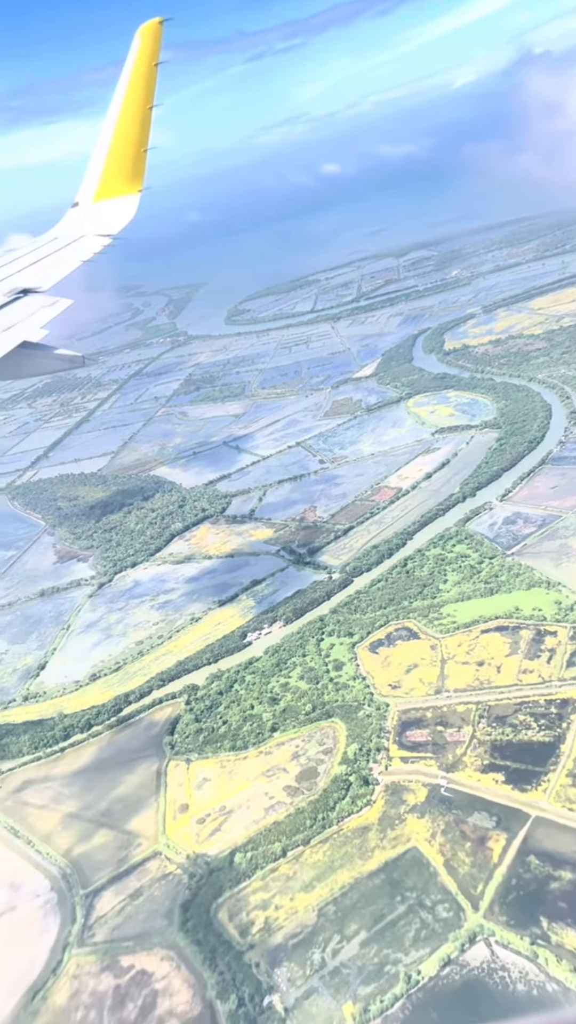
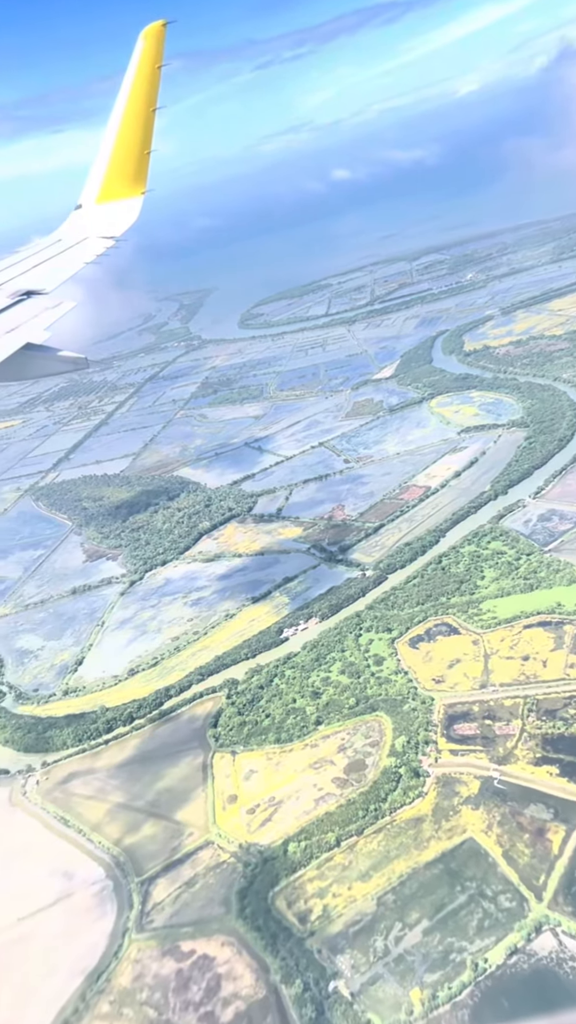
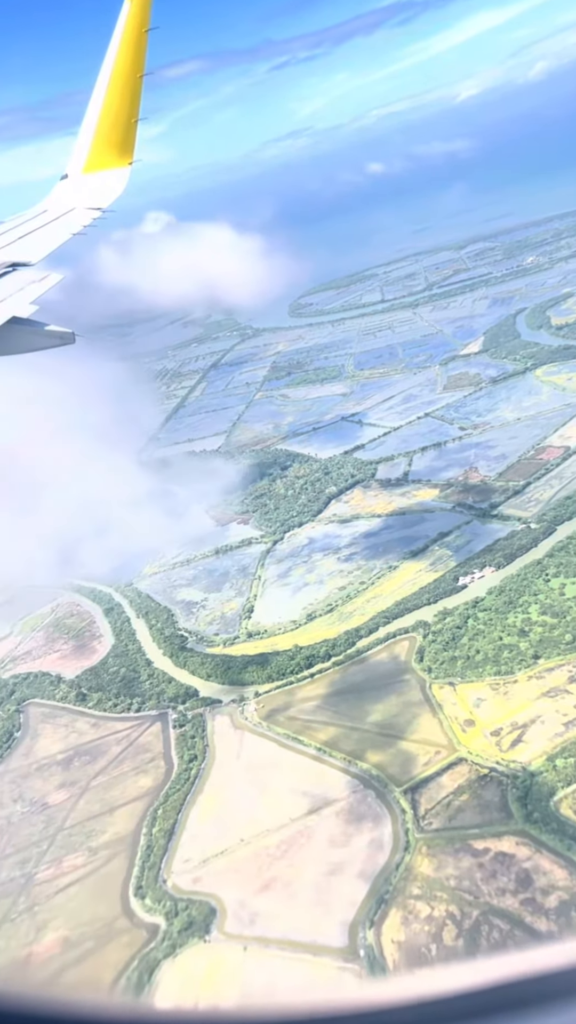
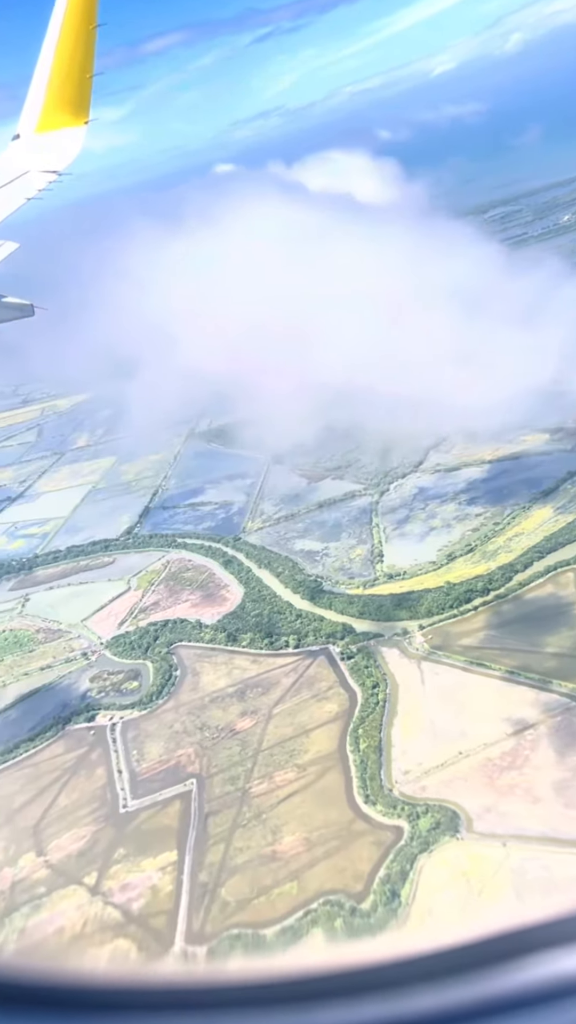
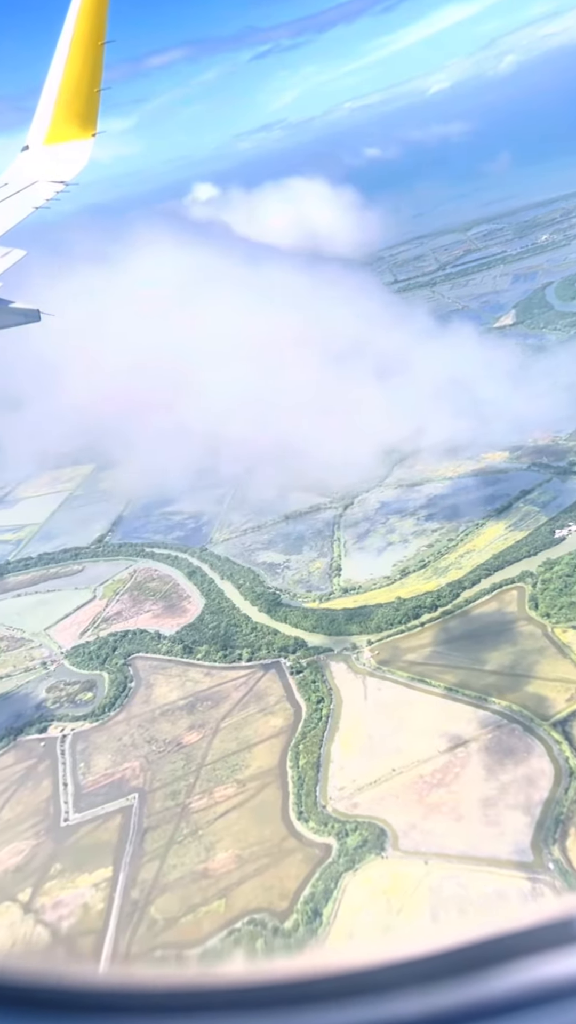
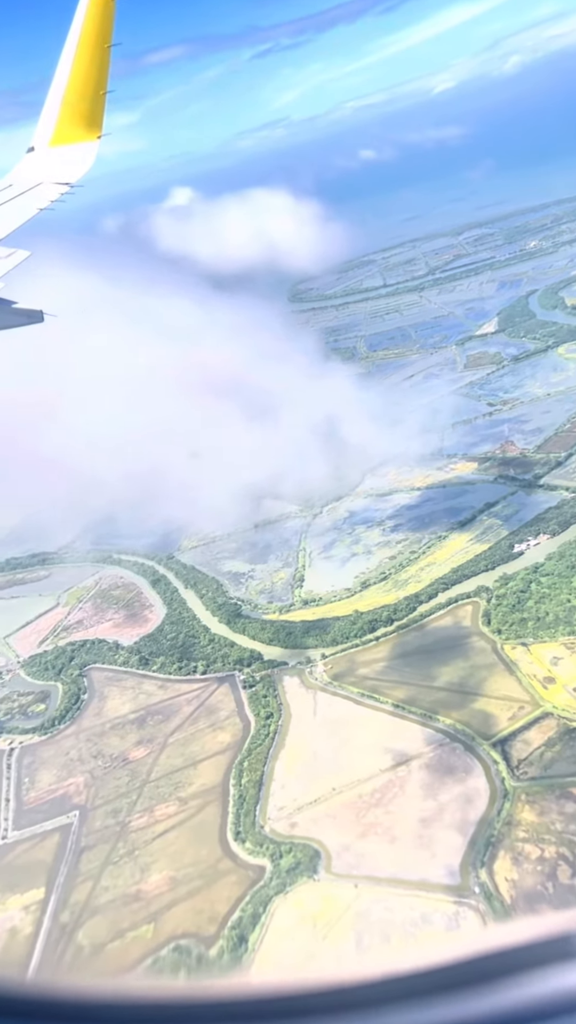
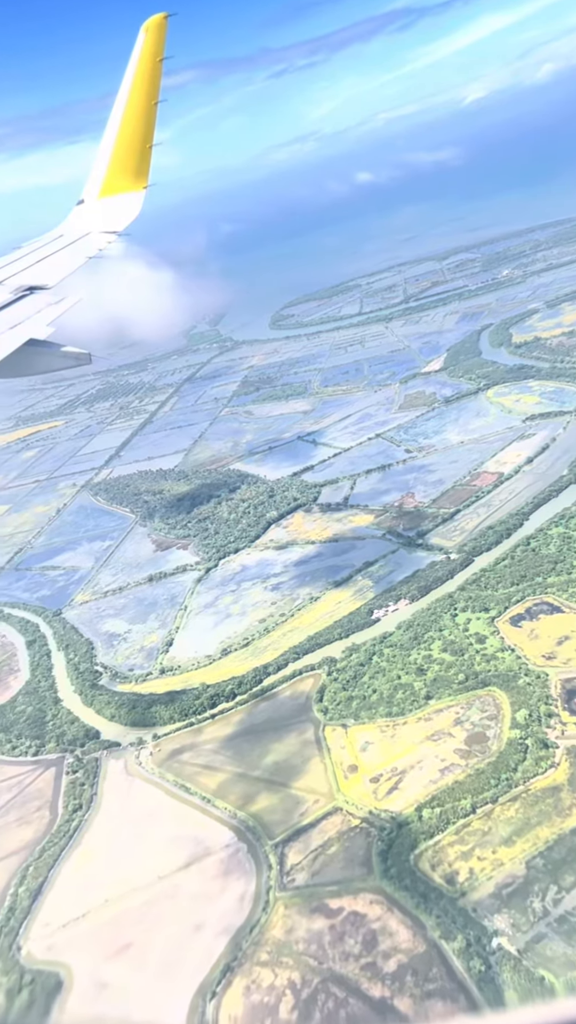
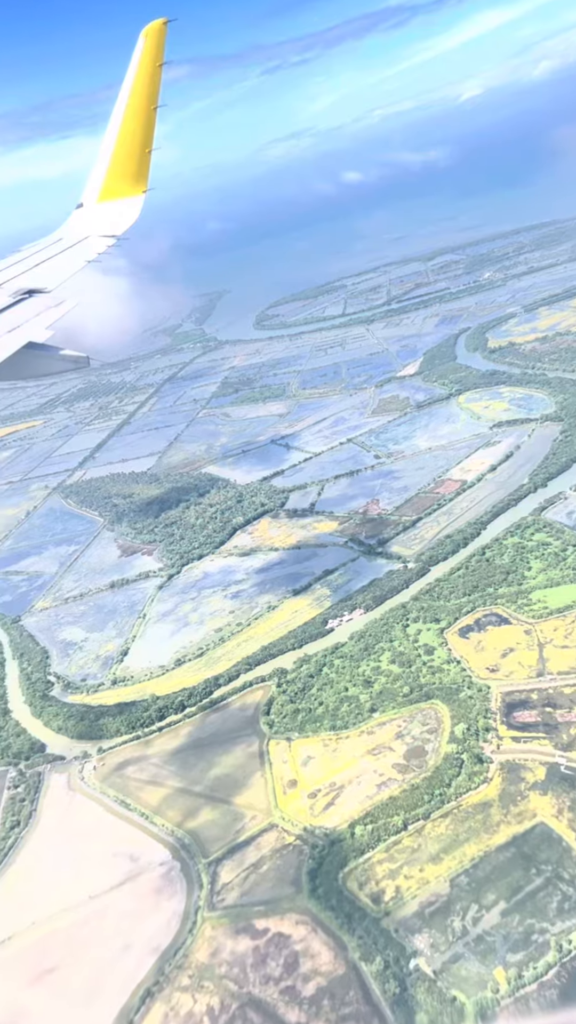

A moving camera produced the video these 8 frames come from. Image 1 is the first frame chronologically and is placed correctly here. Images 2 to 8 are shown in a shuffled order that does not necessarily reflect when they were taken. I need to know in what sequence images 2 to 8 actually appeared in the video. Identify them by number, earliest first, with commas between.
2, 8, 7, 3, 6, 5, 4
